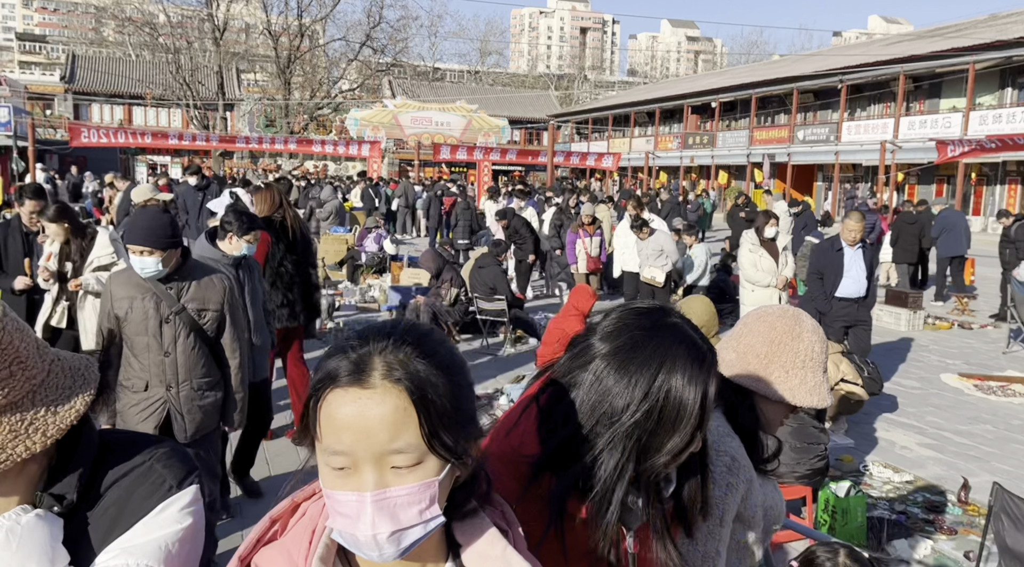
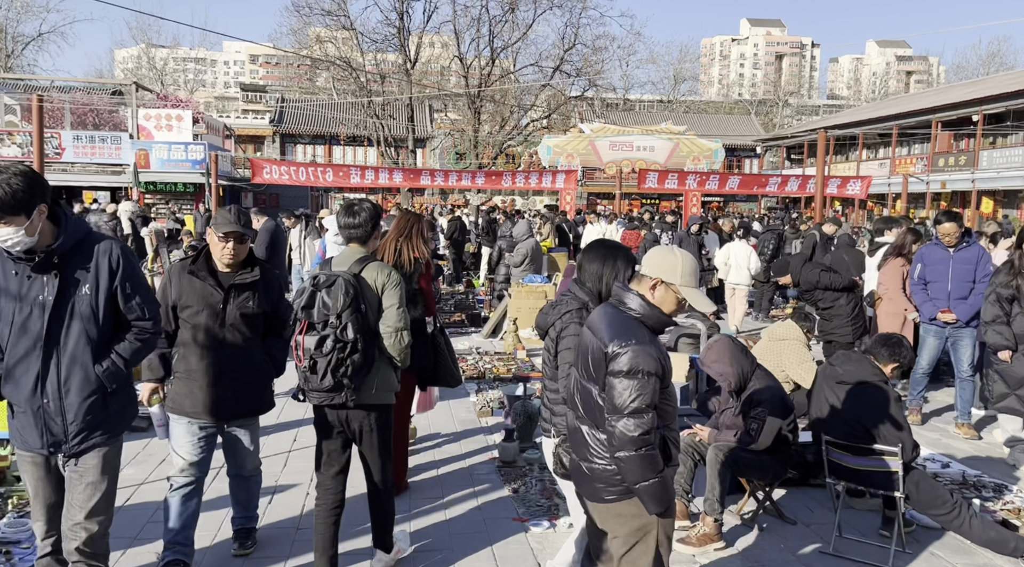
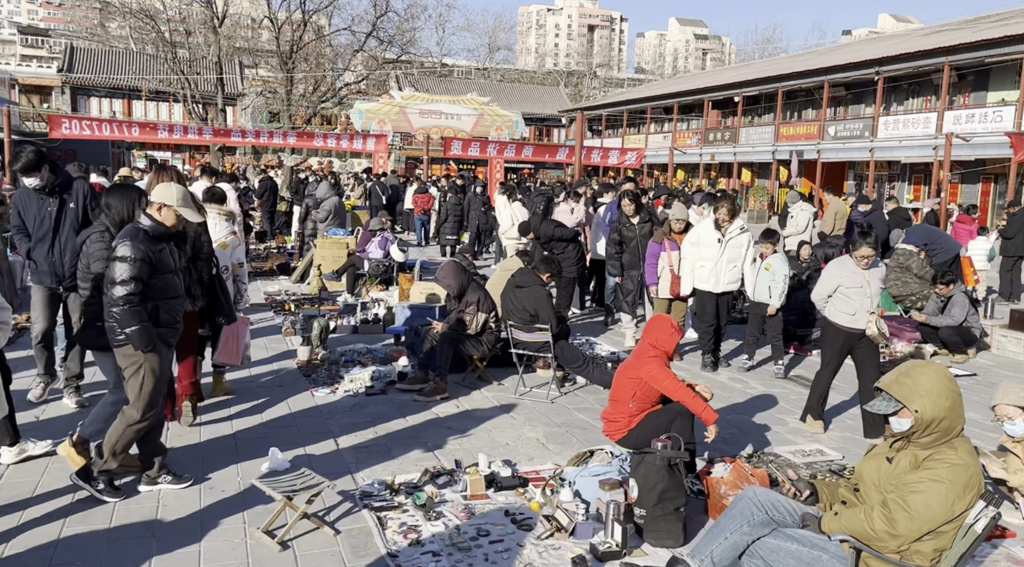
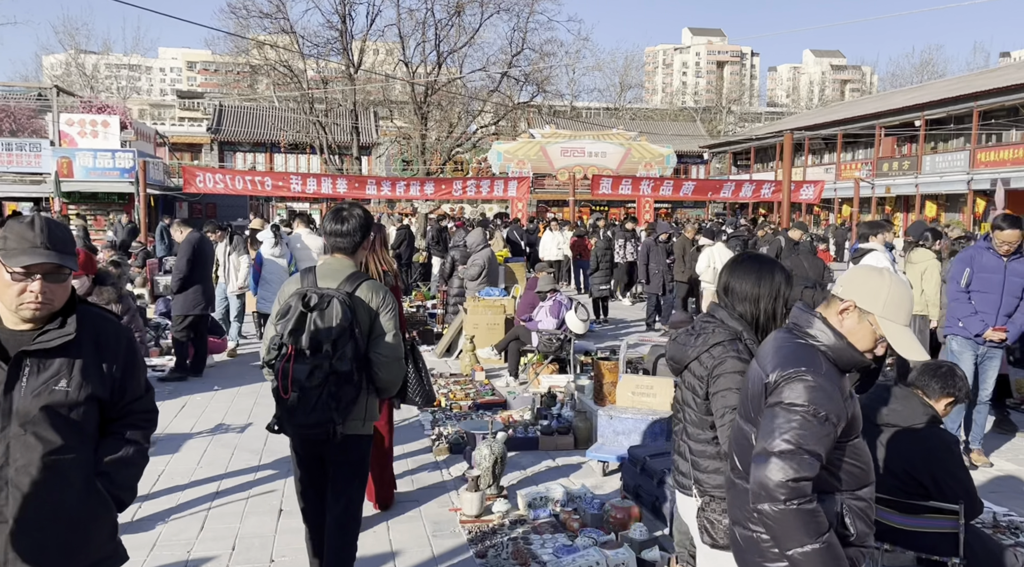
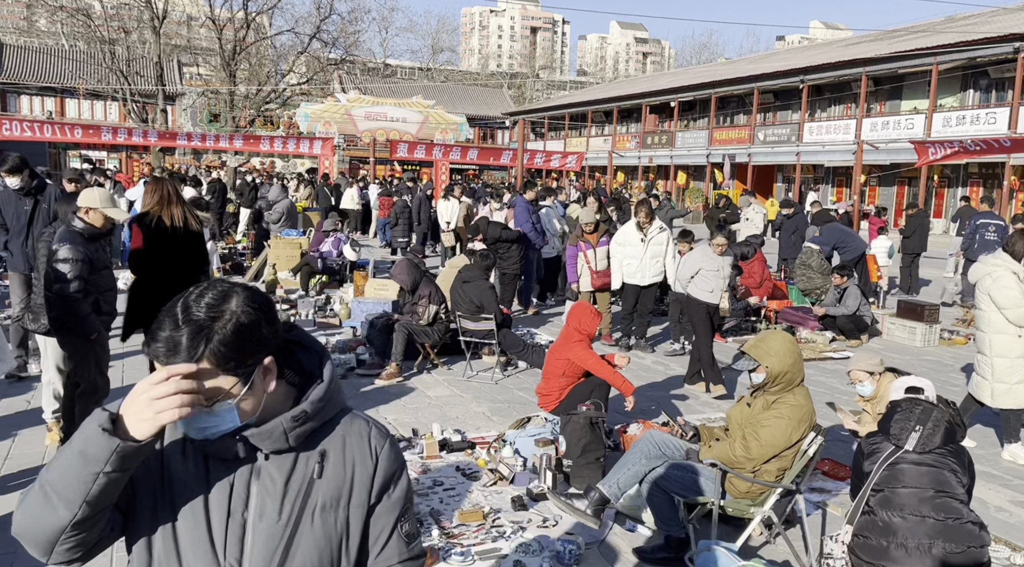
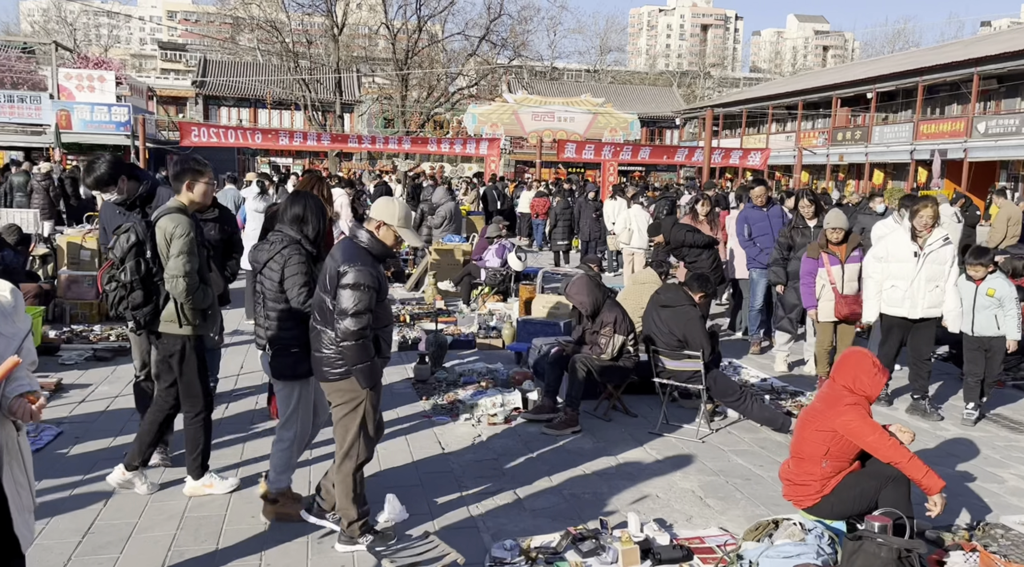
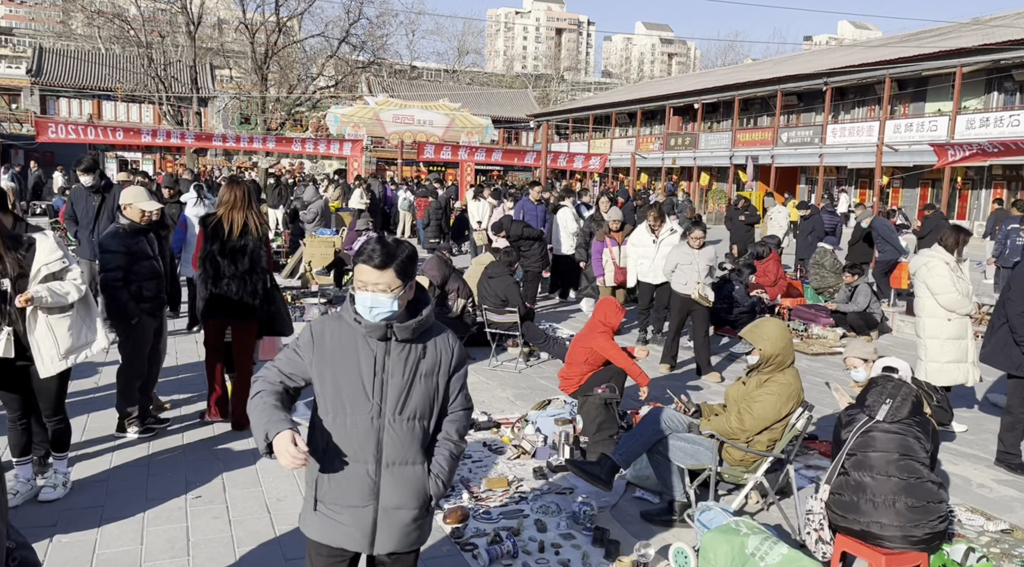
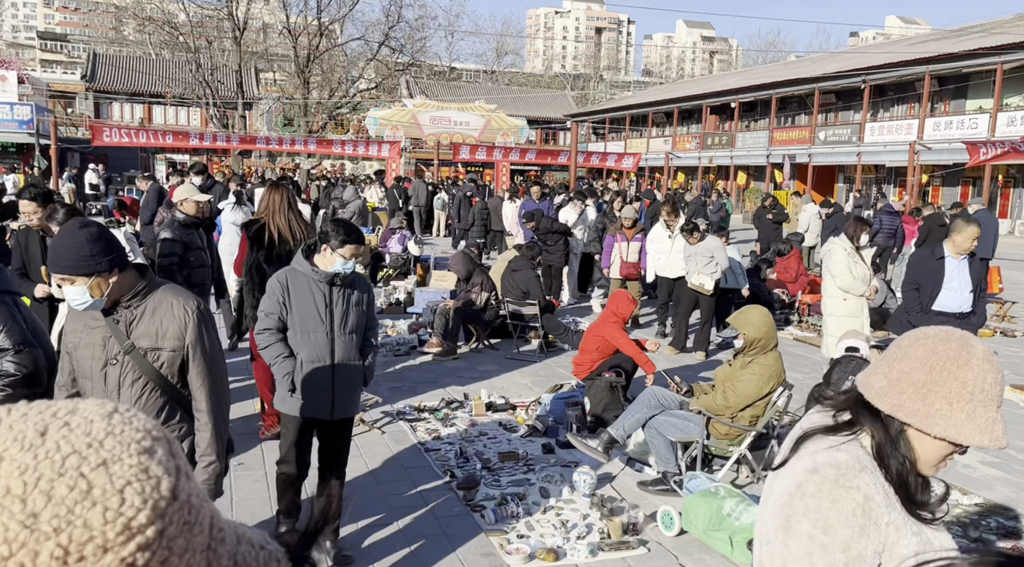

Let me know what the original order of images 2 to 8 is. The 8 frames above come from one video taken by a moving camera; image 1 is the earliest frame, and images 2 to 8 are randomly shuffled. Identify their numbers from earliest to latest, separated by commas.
8, 7, 5, 3, 6, 2, 4
